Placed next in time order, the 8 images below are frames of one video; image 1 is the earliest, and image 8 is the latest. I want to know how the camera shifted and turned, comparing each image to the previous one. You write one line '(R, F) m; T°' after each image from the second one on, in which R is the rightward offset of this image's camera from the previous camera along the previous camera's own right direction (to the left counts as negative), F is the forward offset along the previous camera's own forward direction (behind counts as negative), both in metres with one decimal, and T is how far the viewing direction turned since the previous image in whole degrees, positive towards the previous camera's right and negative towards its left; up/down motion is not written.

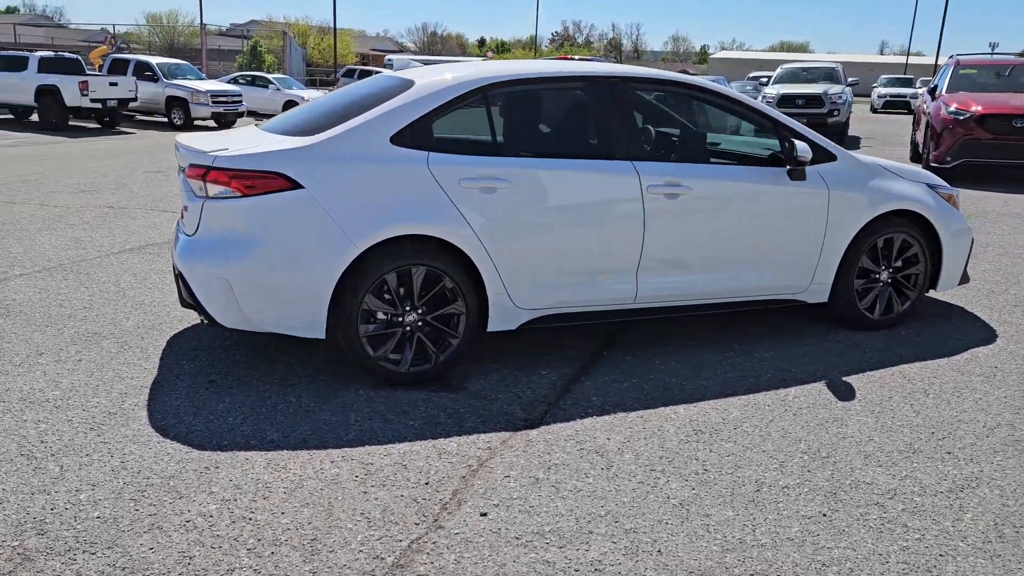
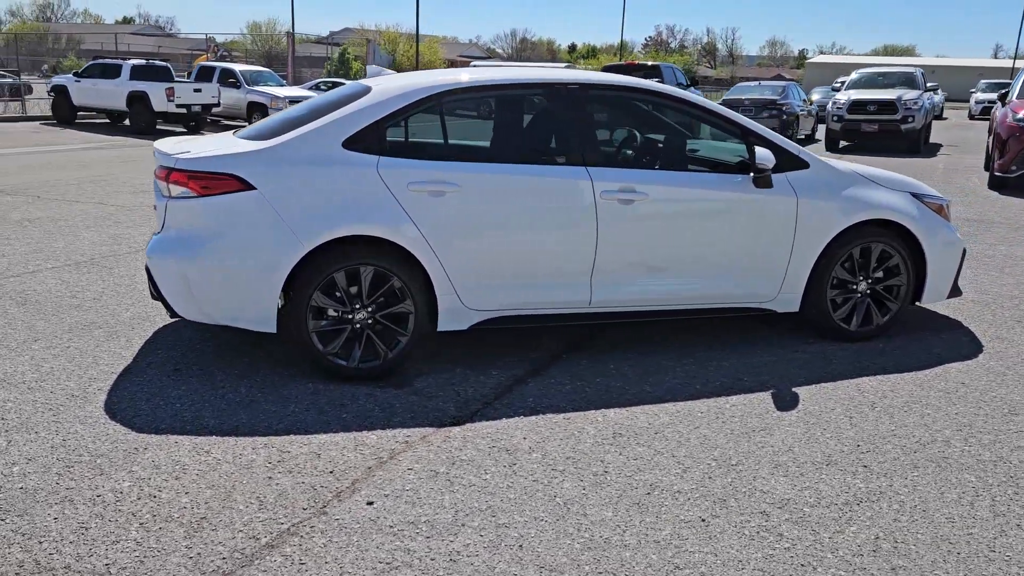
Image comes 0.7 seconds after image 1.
(+0.7, -0.1) m; -6°
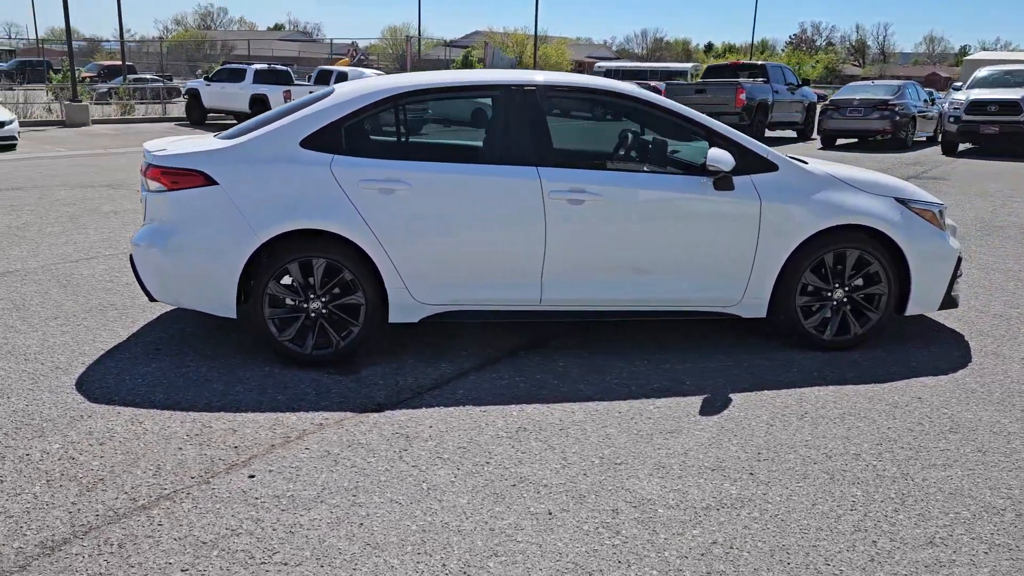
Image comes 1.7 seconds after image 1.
(+1.0, 0.0) m; -9°
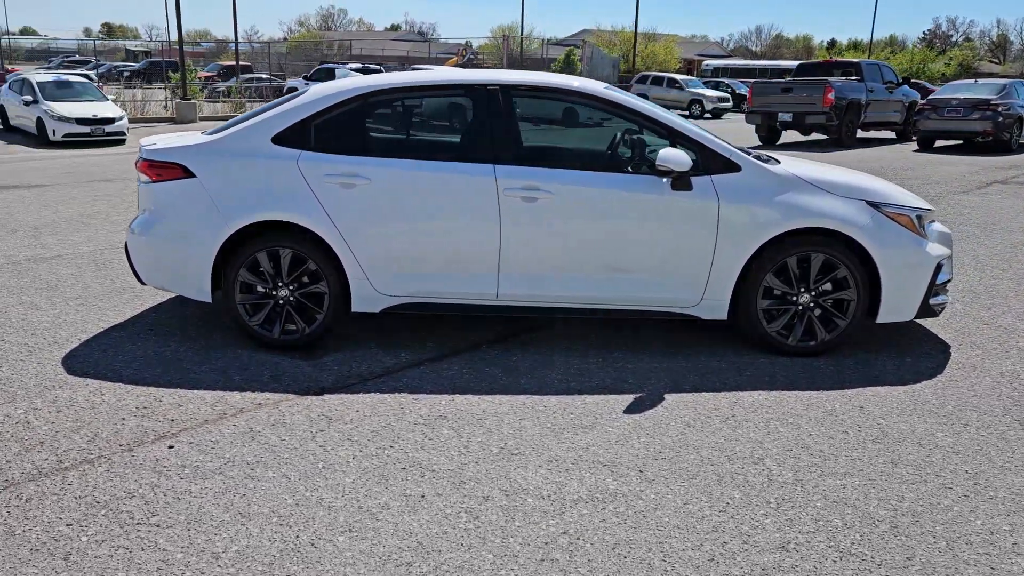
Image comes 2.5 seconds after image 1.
(+0.9, -0.1) m; -7°
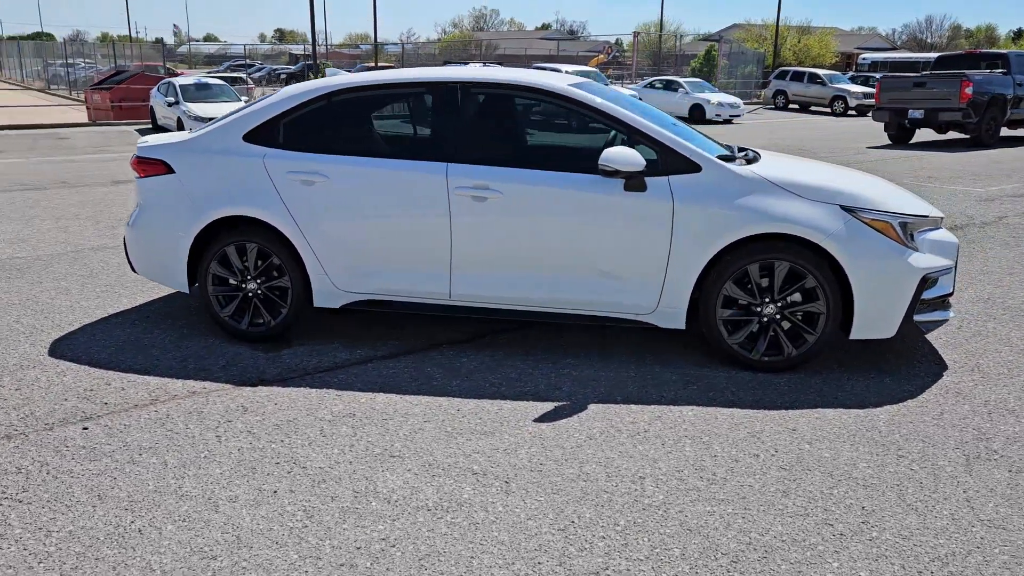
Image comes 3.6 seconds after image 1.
(+1.1, +0.2) m; -10°
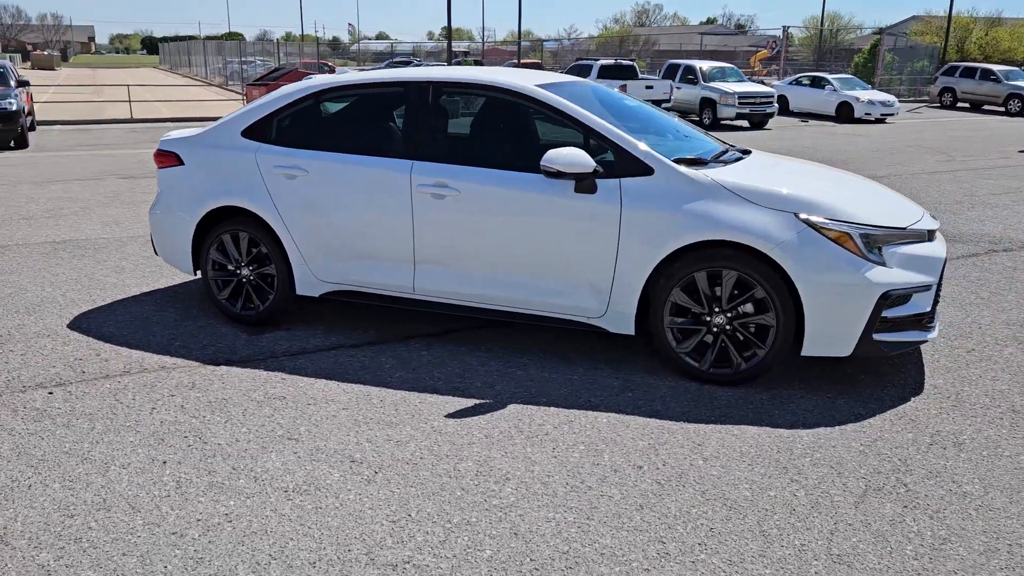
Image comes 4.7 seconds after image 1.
(+1.1, +0.1) m; -10°
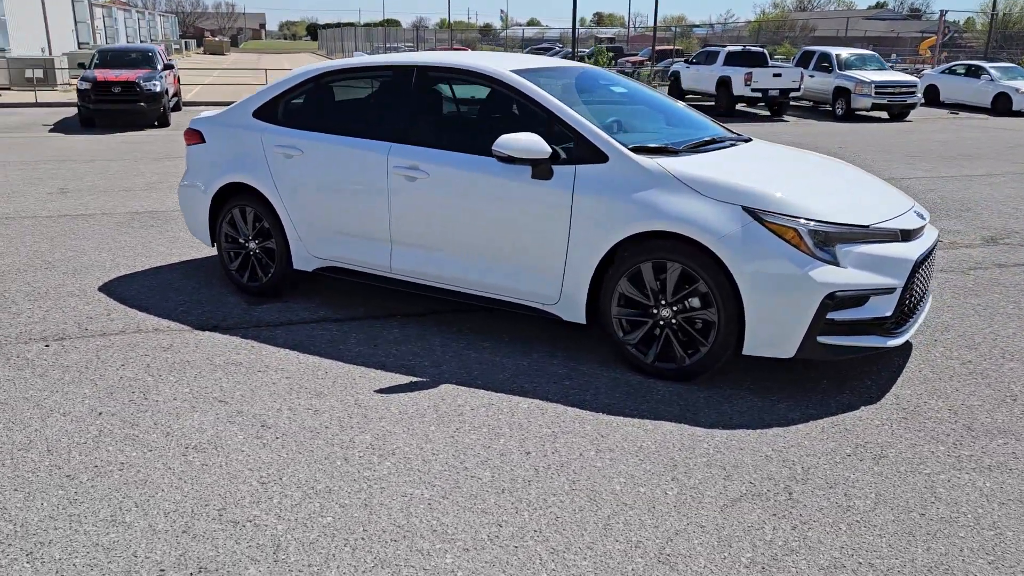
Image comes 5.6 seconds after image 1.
(+1.0, 0.0) m; -9°
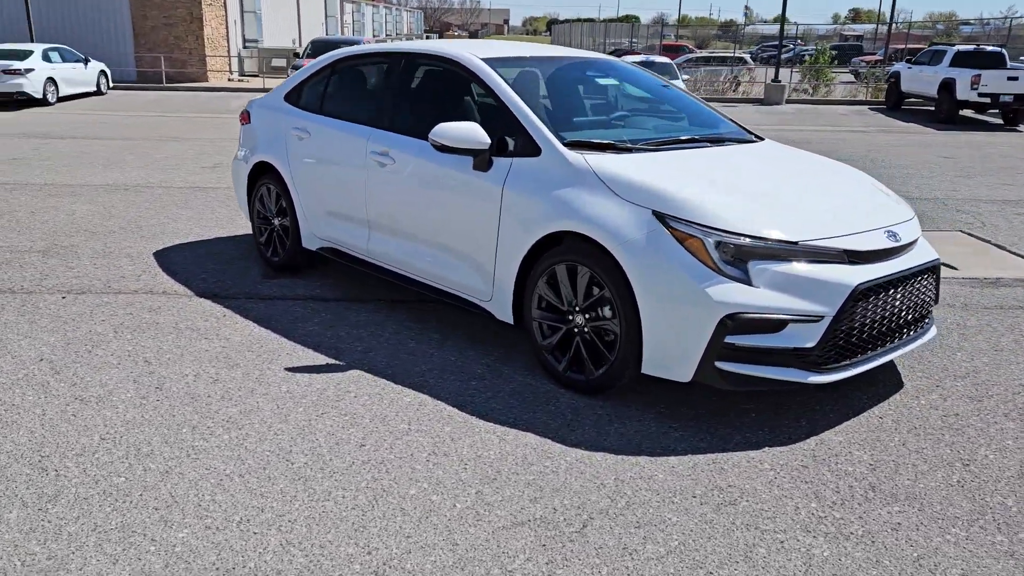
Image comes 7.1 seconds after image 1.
(+1.5, +0.3) m; -15°
